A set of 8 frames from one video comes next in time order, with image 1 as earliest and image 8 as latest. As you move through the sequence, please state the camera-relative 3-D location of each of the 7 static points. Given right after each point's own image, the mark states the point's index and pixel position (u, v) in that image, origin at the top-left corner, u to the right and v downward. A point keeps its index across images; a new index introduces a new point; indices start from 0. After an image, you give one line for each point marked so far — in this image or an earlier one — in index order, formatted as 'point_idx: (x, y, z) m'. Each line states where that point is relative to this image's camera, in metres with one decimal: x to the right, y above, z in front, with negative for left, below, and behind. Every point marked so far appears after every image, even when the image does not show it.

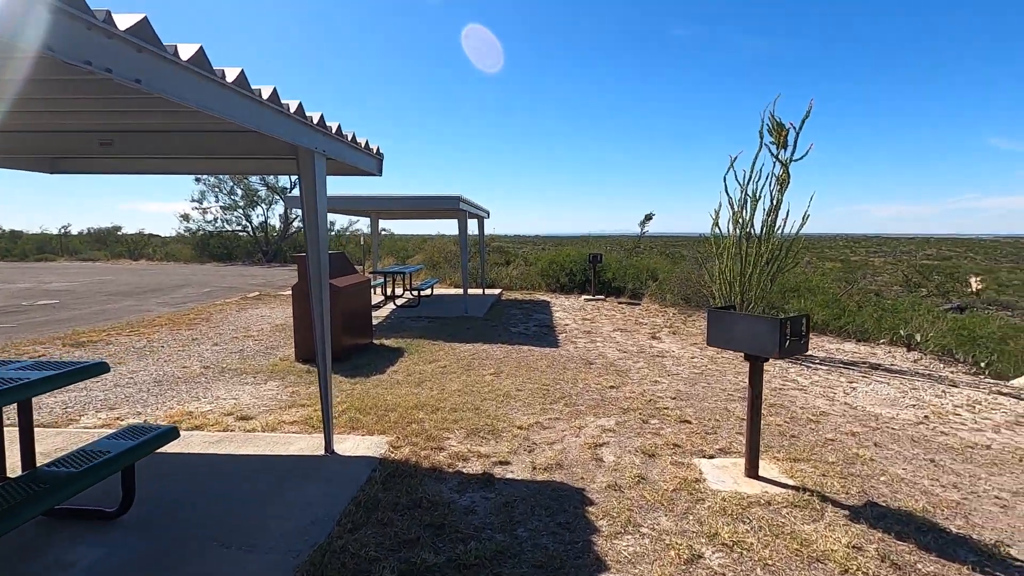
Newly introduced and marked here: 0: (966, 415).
0: (+3.8, -1.1, +4.5) m
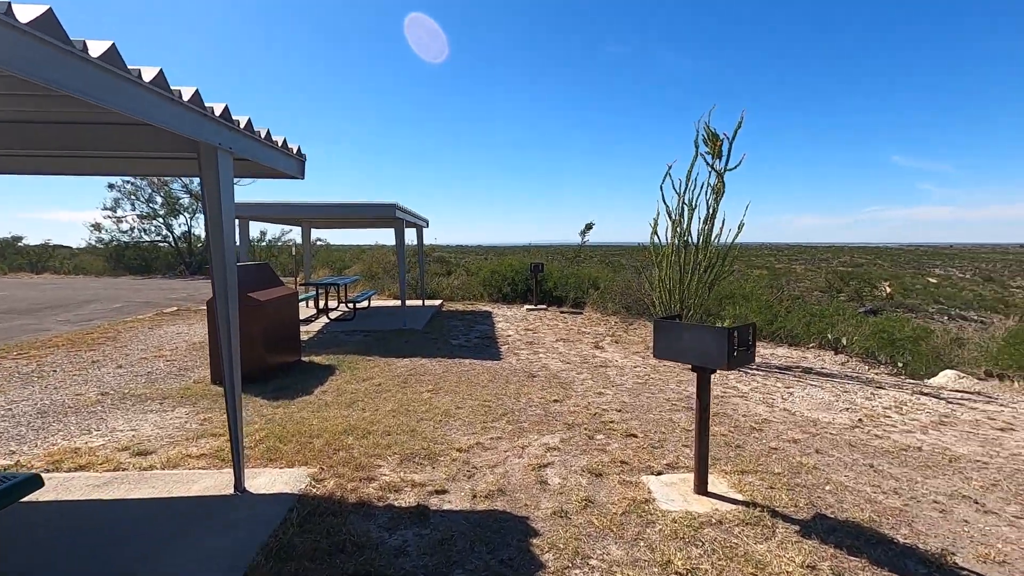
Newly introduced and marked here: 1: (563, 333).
0: (+3.3, -1.1, +4.6) m
1: (+0.8, -0.7, +8.6) m
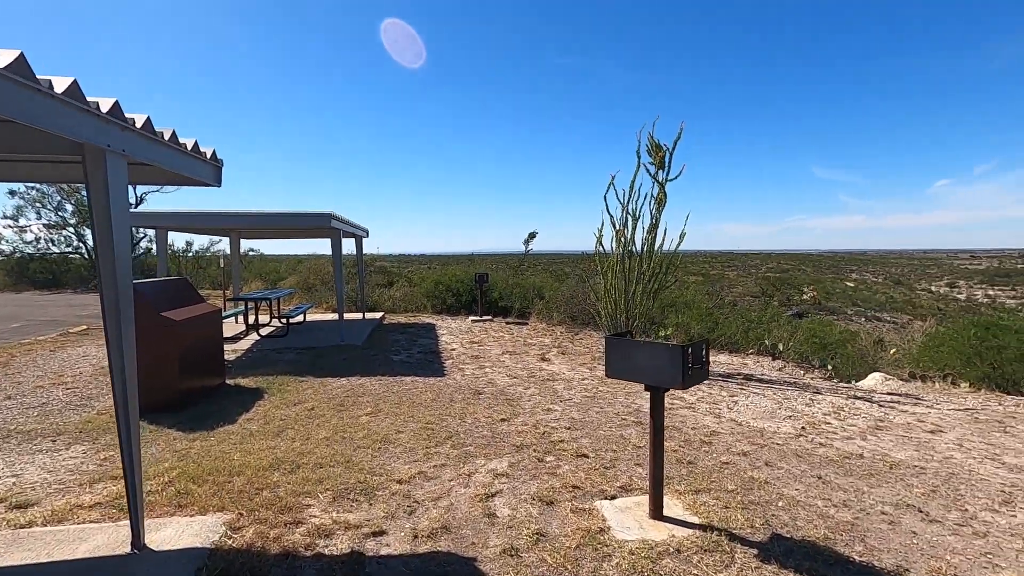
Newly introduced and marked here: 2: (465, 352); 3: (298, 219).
0: (+2.9, -1.2, +4.7) m
1: (0.0, -0.9, +8.4) m
2: (-0.7, -0.9, +7.8) m
3: (-3.1, +1.0, +7.8) m
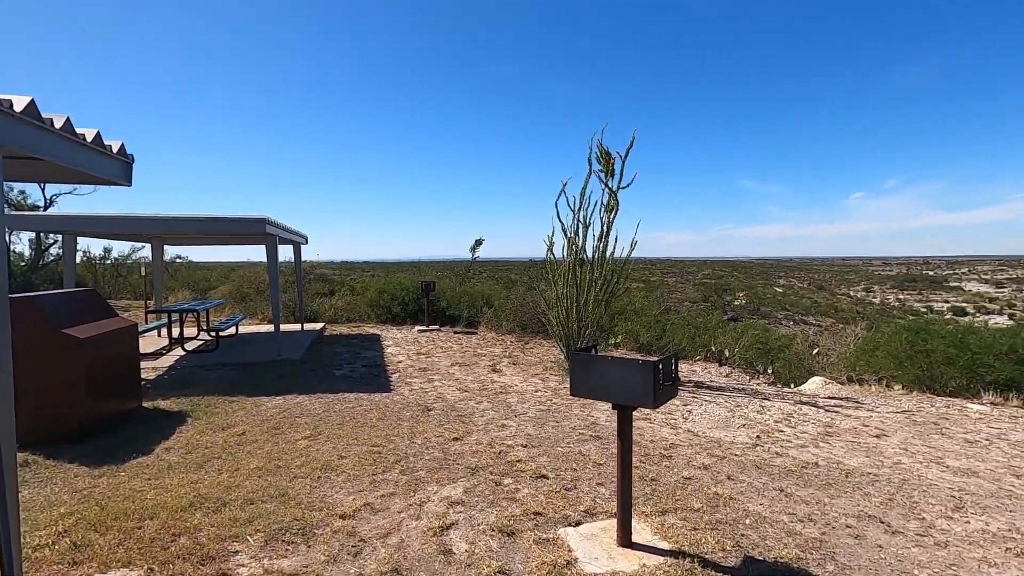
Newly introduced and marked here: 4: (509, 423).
0: (+2.5, -1.3, +4.8) m
1: (-0.8, -1.1, +8.1) m
2: (-1.4, -1.1, +7.5) m
3: (-3.8, +0.9, +7.2) m
4: (0.0, -1.2, +4.7) m
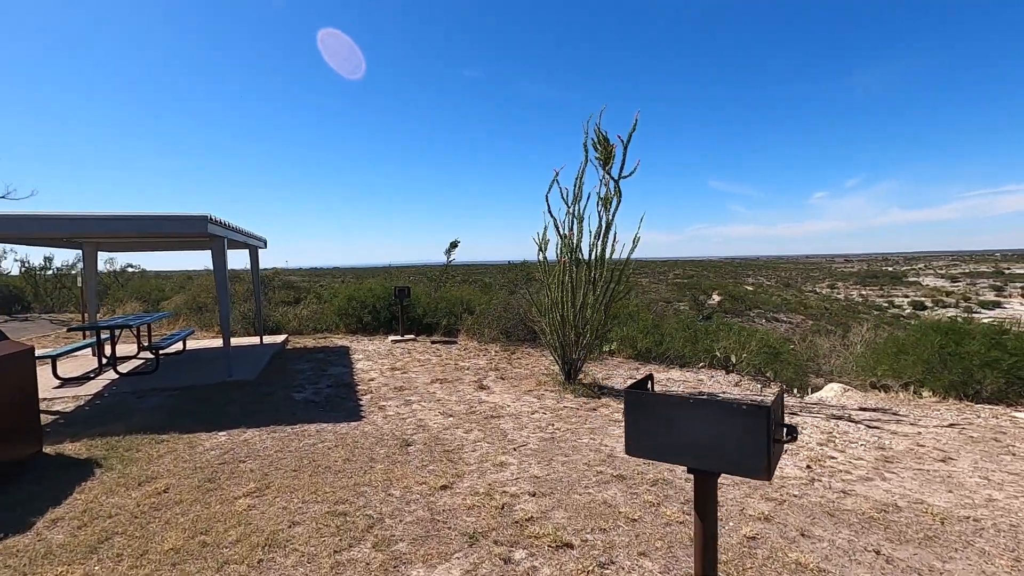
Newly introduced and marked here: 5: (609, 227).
0: (+2.4, -1.3, +4.0) m
1: (-1.0, -1.1, +7.2) m
2: (-1.6, -1.2, +6.5) m
3: (-4.0, +0.7, +6.2) m
4: (0.0, -1.2, +3.8) m
5: (+1.1, +0.7, +6.2) m
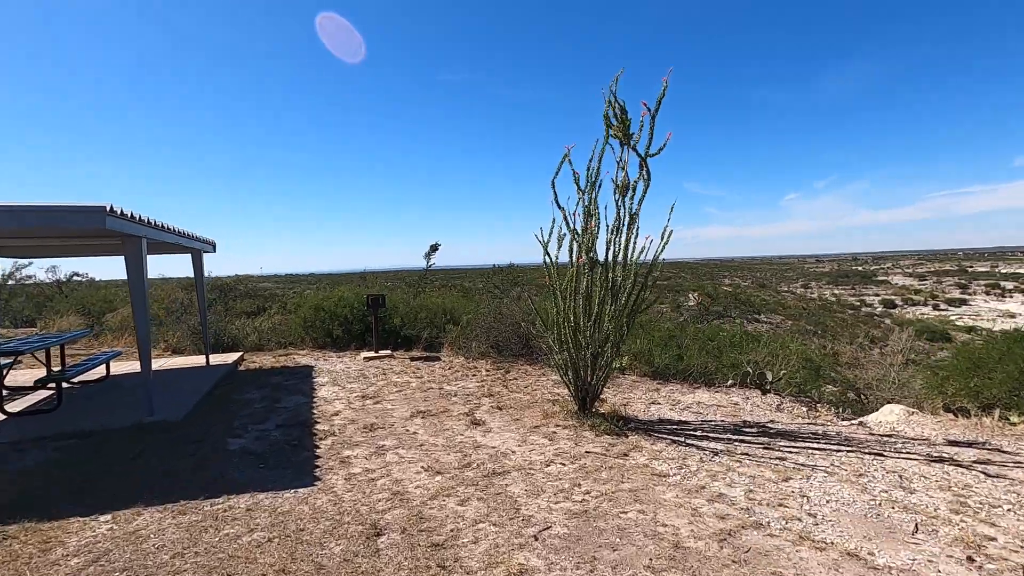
0: (+2.5, -1.3, +2.8) m
1: (-1.0, -1.2, +5.9) m
2: (-1.6, -1.3, +5.2) m
3: (-4.0, +0.6, +4.7) m
4: (+0.1, -1.3, +2.5) m
5: (+1.1, +0.7, +4.9) m
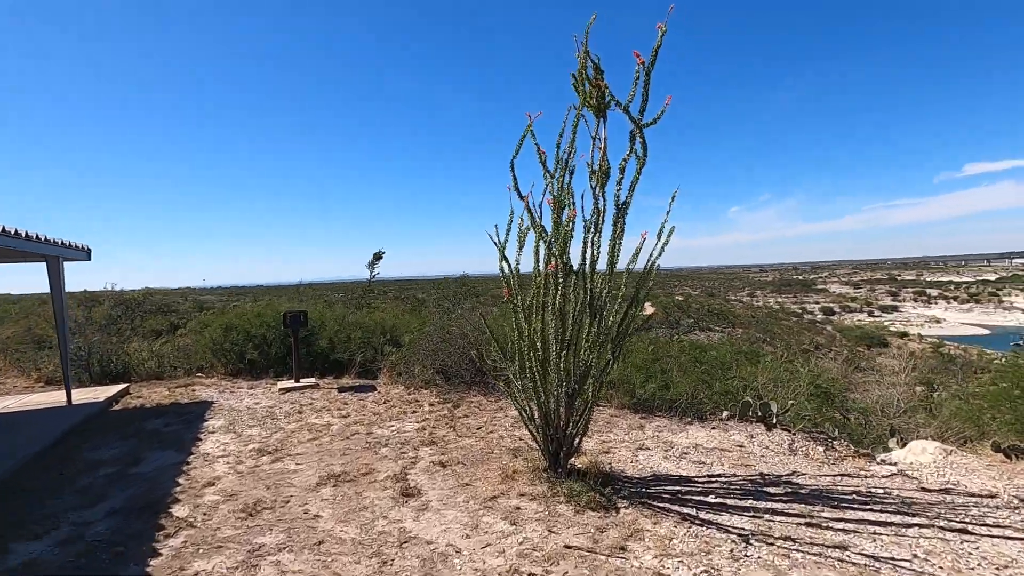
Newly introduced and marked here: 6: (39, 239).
0: (+2.4, -1.4, +1.7) m
1: (-1.5, -1.4, +4.4) m
2: (-1.9, -1.4, +3.7) m
3: (-4.3, +0.5, +3.0) m
4: (-0.1, -1.4, +1.2) m
5: (+0.7, +0.5, +3.7) m
6: (-5.4, +0.5, +6.2) m
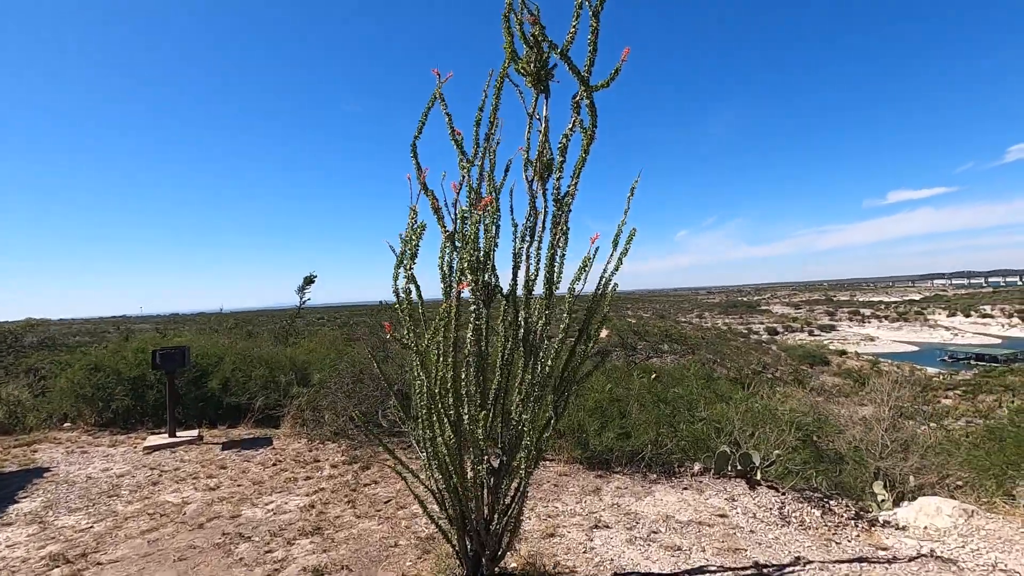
0: (+2.0, -1.4, +0.7) m
1: (-2.0, -1.6, +3.1) m
2: (-2.4, -1.6, +2.3) m
3: (-4.8, +0.3, +1.6) m
4: (-0.3, -1.4, 0.0) m
5: (+0.2, +0.4, +2.6) m
6: (-6.1, +0.2, +4.7) m
